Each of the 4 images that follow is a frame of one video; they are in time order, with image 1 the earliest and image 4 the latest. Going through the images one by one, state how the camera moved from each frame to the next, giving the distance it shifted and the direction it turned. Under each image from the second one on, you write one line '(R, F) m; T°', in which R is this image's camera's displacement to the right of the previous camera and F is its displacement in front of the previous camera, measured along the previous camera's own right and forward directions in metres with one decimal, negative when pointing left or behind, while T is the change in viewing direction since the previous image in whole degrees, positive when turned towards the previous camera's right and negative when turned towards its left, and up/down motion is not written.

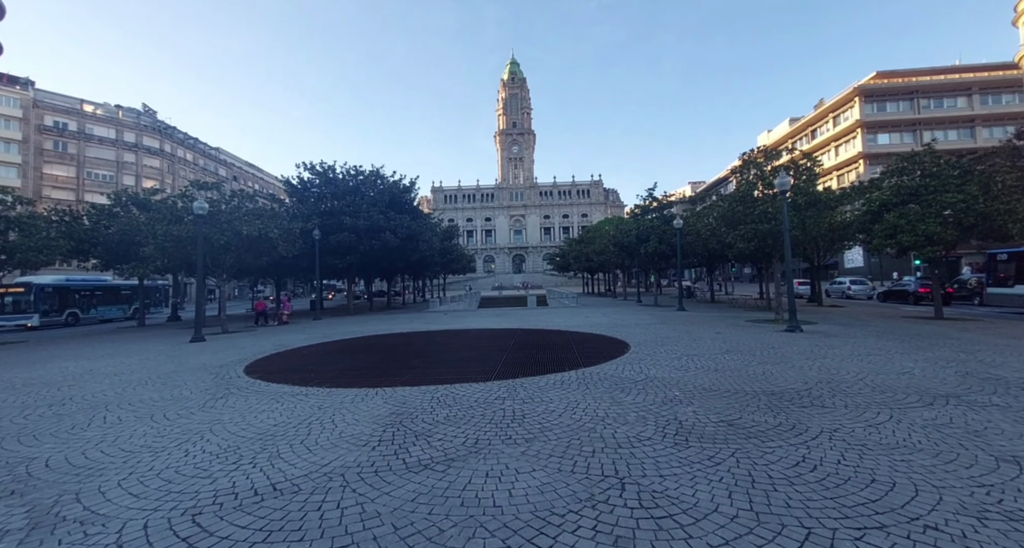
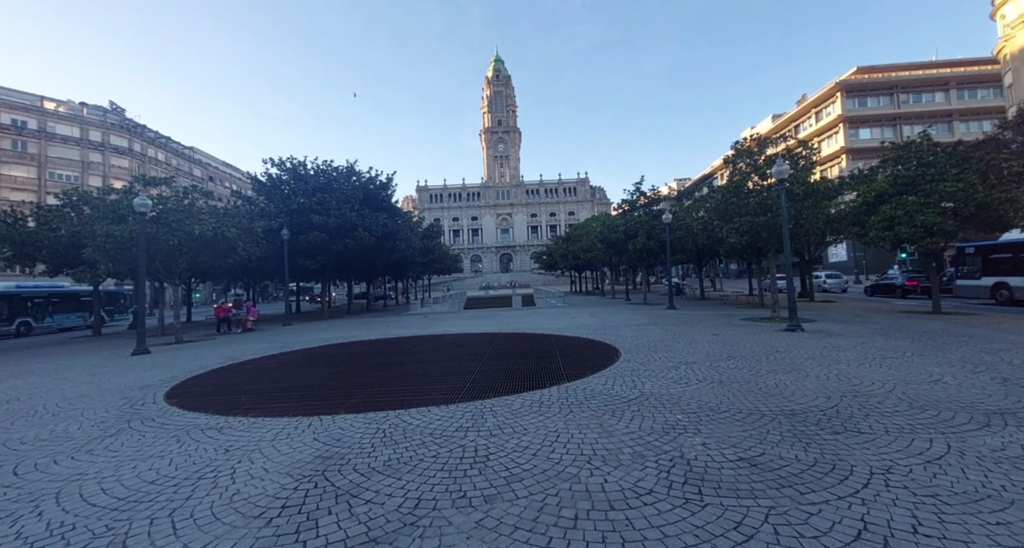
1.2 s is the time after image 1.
(+0.3, +1.3) m; +2°
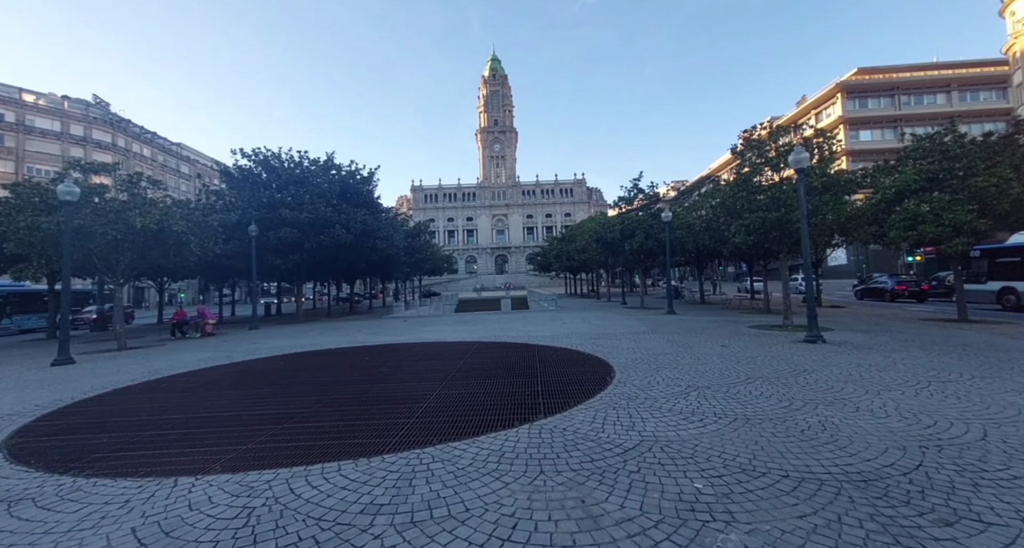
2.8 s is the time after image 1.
(+0.5, +1.8) m; 0°
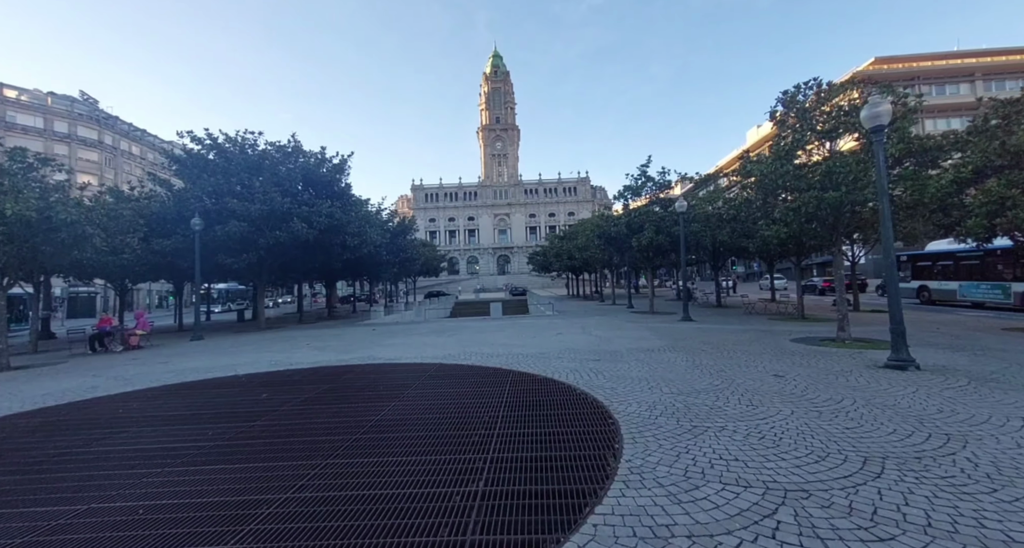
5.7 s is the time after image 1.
(+0.8, +3.4) m; -1°
